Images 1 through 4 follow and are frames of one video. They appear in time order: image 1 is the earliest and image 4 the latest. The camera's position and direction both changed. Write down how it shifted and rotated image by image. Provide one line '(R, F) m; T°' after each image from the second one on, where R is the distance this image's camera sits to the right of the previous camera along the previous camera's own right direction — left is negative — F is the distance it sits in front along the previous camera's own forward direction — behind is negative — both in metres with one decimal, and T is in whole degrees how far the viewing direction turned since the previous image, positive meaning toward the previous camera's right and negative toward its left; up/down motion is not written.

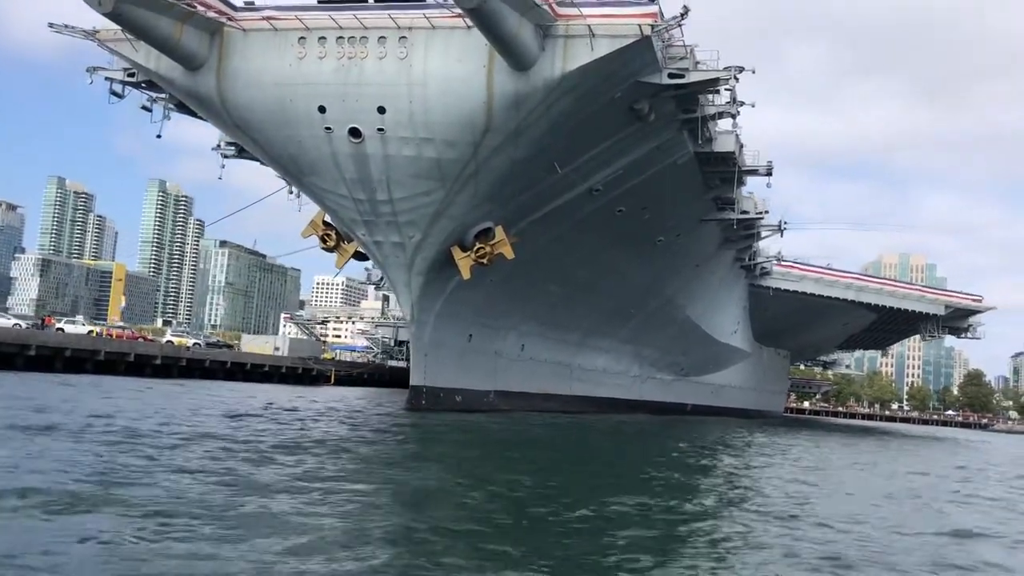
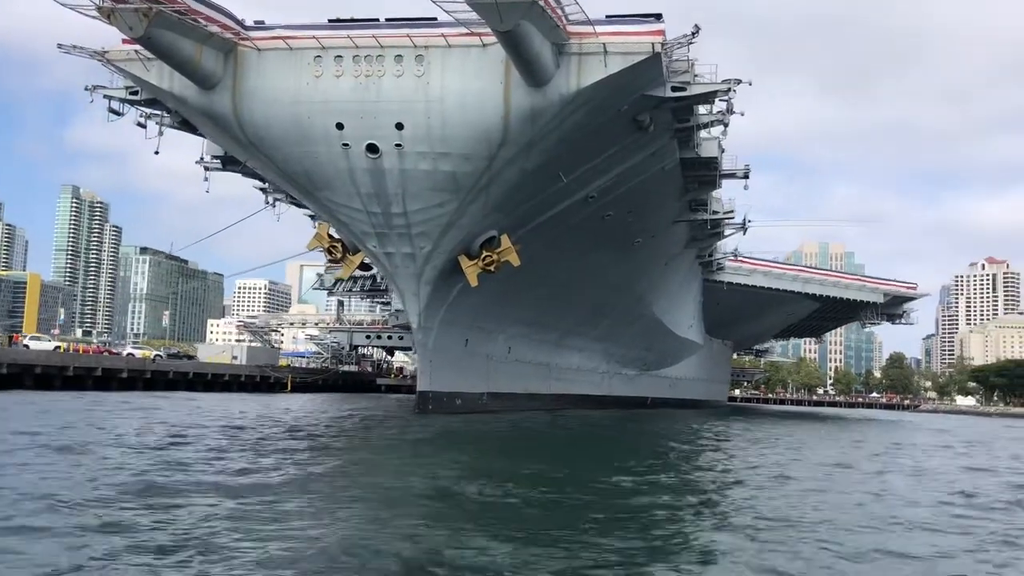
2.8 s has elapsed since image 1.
(-0.9, -0.3) m; +5°
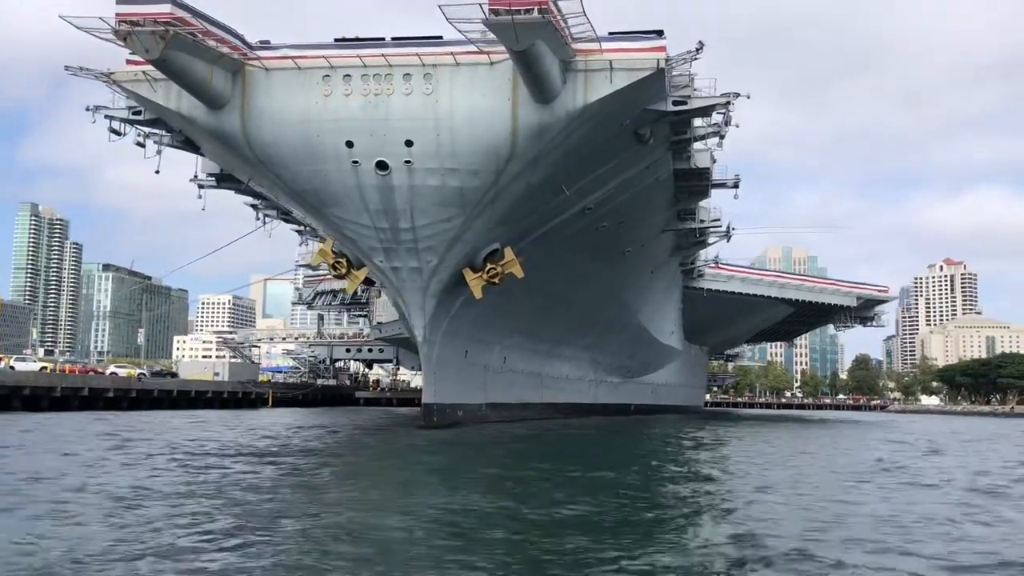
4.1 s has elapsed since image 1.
(-0.4, -0.2) m; +2°
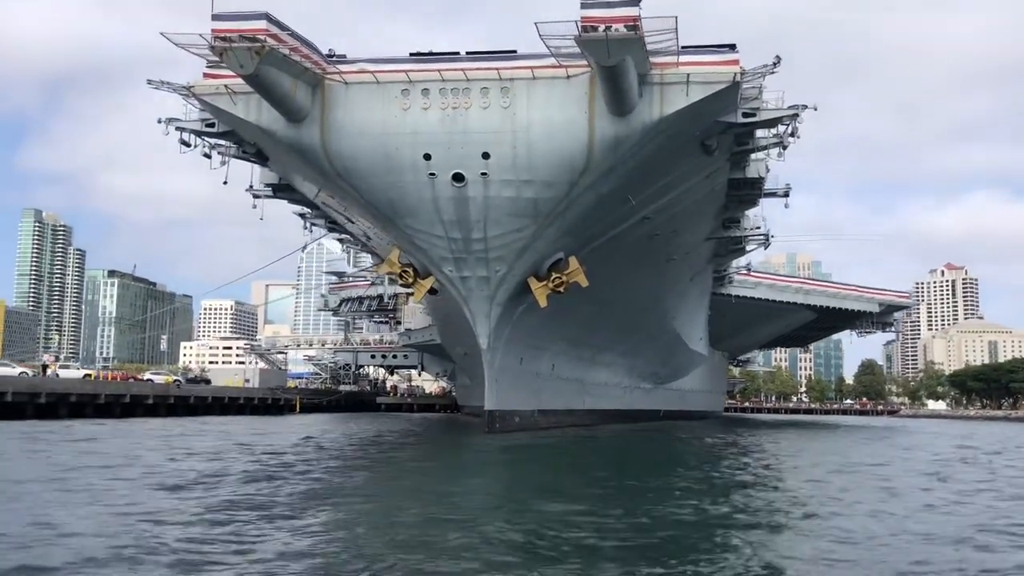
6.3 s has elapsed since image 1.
(-0.8, -0.2) m; -1°
